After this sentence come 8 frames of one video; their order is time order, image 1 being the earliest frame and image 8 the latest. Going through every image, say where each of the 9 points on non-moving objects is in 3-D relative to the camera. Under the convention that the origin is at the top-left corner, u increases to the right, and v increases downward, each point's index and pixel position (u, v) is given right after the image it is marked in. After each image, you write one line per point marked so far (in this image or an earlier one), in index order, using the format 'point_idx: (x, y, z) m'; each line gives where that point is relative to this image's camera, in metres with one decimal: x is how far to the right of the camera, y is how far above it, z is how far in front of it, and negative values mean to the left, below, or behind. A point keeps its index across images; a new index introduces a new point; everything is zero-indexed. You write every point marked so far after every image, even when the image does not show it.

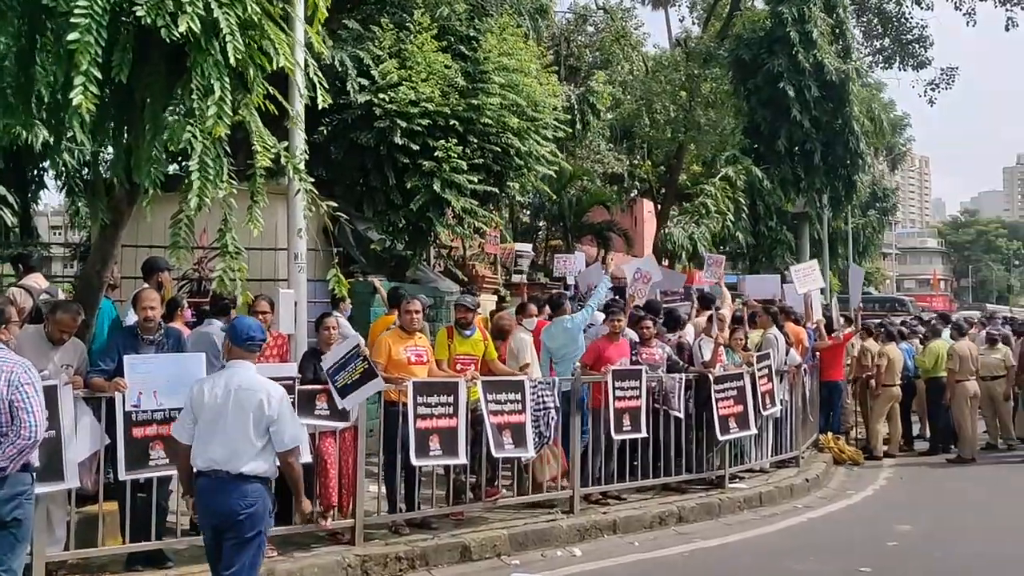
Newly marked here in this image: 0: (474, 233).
0: (-0.5, +0.7, +13.3) m
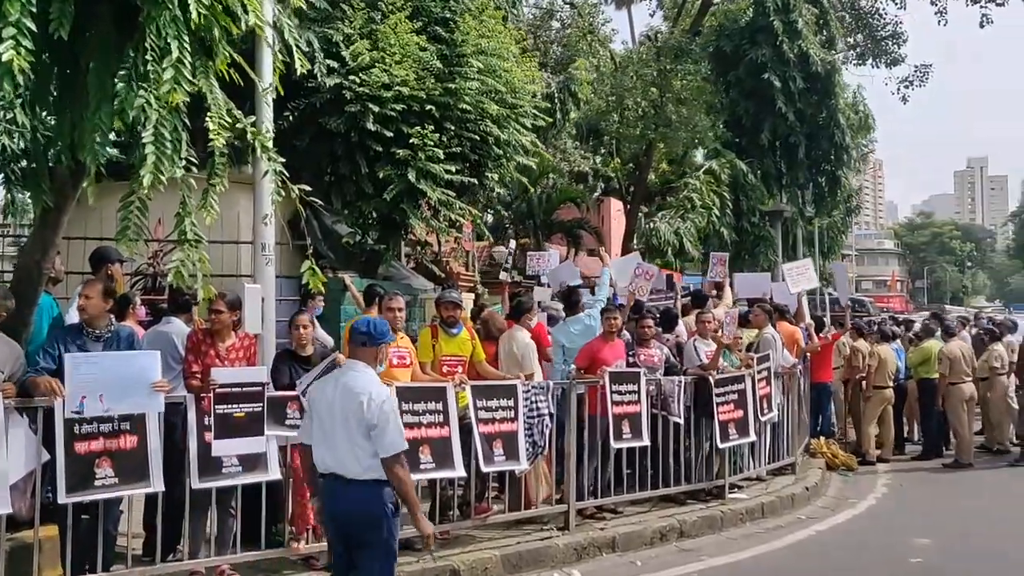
0: (-0.8, +0.8, +12.6) m
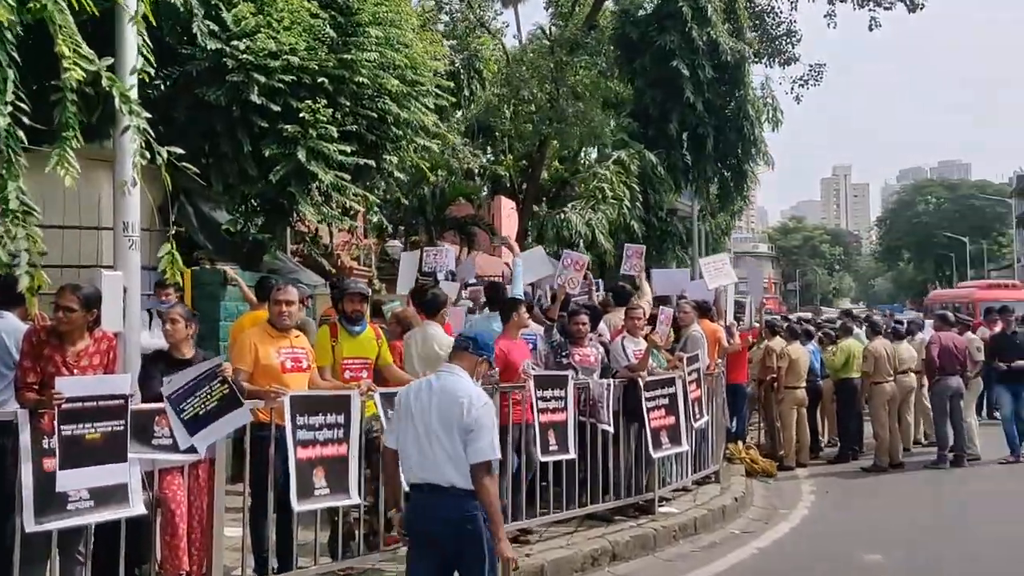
0: (-1.9, +0.8, +11.3) m
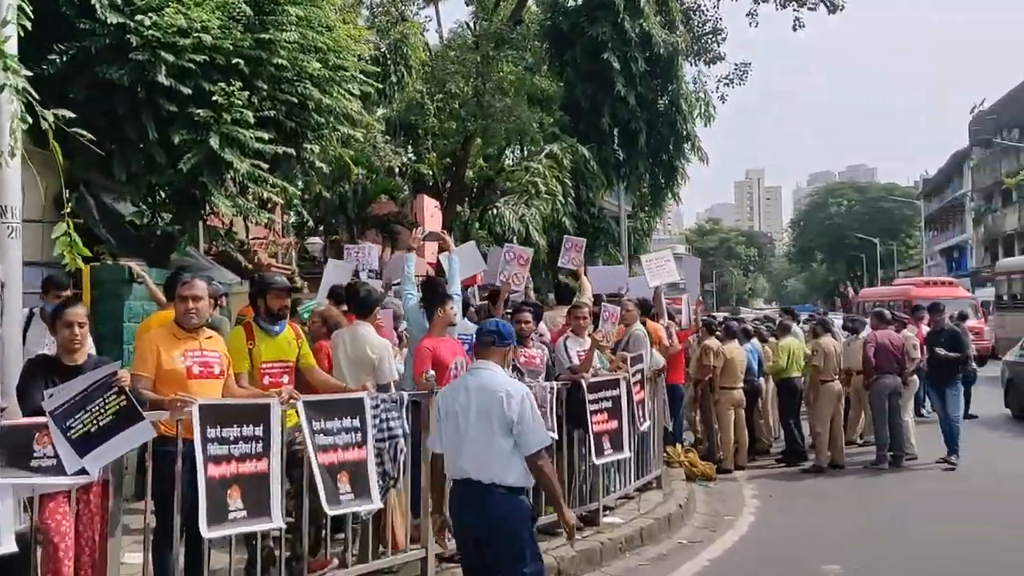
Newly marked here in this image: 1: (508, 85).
0: (-2.6, +0.9, +10.5) m
1: (0.0, +3.2, +15.9) m
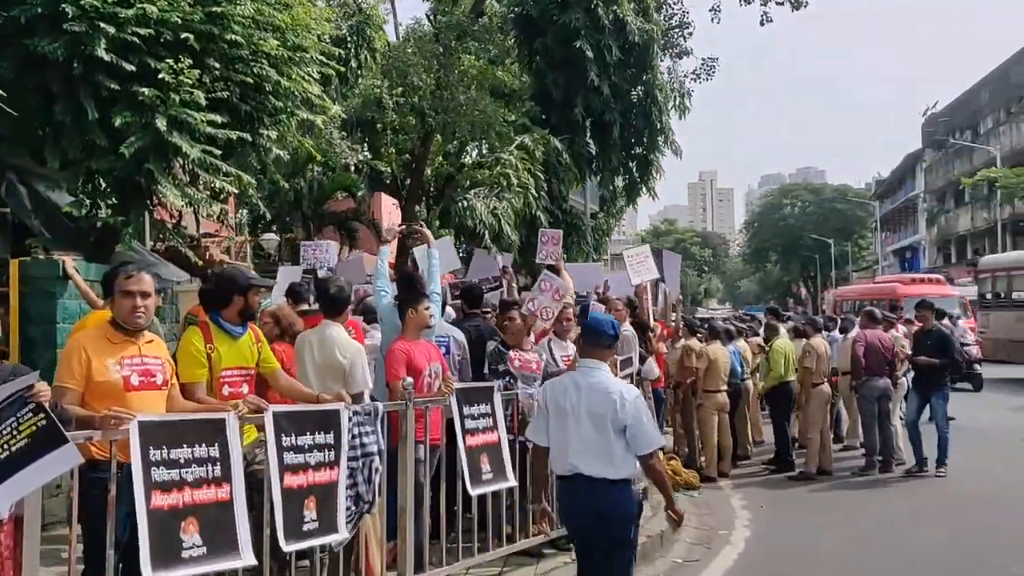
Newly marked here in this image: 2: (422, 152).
0: (-2.9, +0.9, +9.7) m
1: (-0.5, +3.2, +15.1) m
2: (-1.4, +2.2, +16.5) m
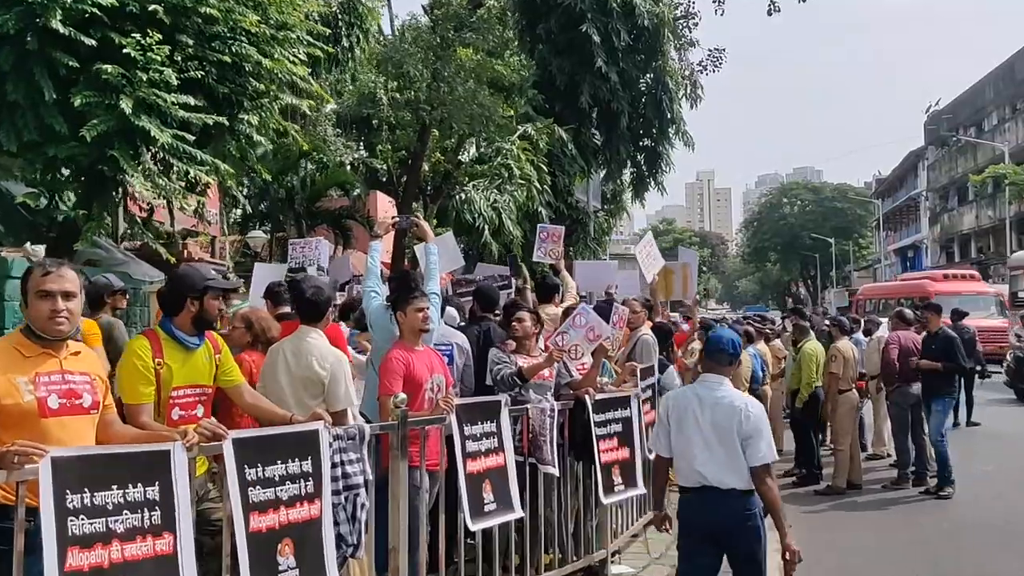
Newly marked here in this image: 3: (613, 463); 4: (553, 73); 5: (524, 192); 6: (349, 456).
0: (-2.8, +0.9, +8.8) m
1: (-0.5, +3.2, +14.3) m
2: (-1.4, +2.2, +15.7) m
3: (+0.7, -1.1, +6.5) m
4: (+0.6, +3.3, +15.5) m
5: (+0.1, +1.3, +14.3) m
6: (-0.7, -0.7, +4.3) m
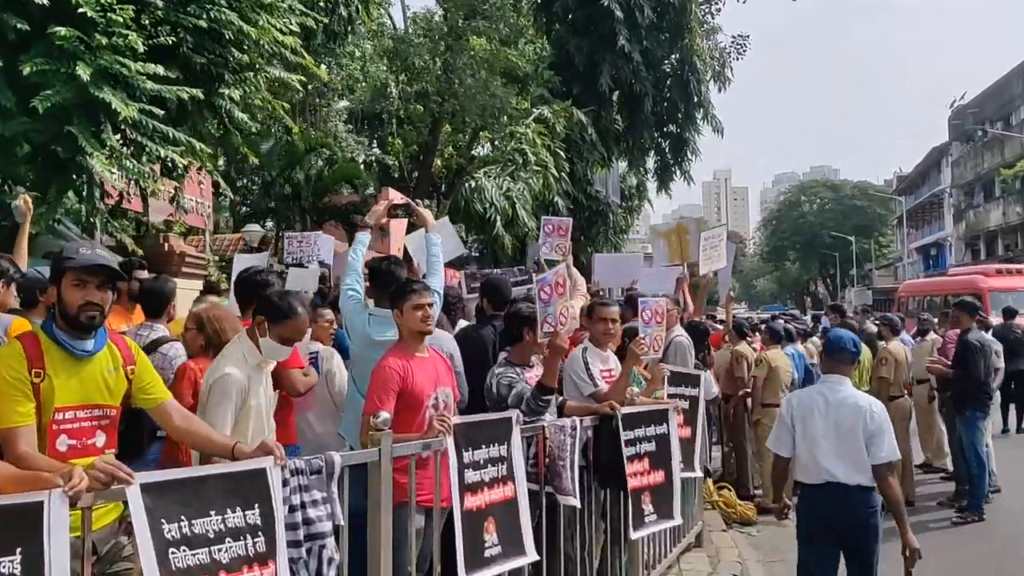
0: (-2.7, +0.9, +7.8) m
1: (-0.3, +3.3, +13.3) m
2: (-1.2, +2.2, +14.7) m
3: (+0.7, -1.1, +5.4) m
4: (+0.8, +3.3, +14.5) m
5: (+0.3, +1.4, +13.3) m
6: (-0.7, -0.7, +3.3) m
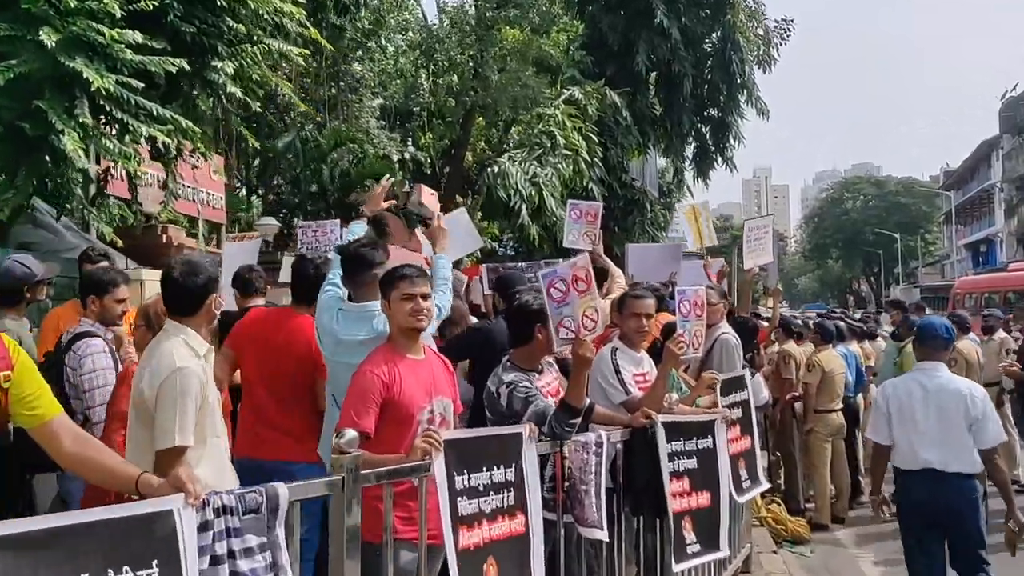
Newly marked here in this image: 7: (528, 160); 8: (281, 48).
0: (-2.6, +0.9, +7.1) m
1: (0.0, +3.3, +12.4) m
2: (-0.8, +2.3, +13.9) m
3: (+0.8, -1.0, +4.6) m
4: (+1.2, +3.4, +13.7) m
5: (+0.7, +1.4, +12.4) m
6: (-0.7, -0.6, +2.5) m
7: (+0.2, +1.5, +12.6) m
8: (-1.8, +1.8, +7.8) m
